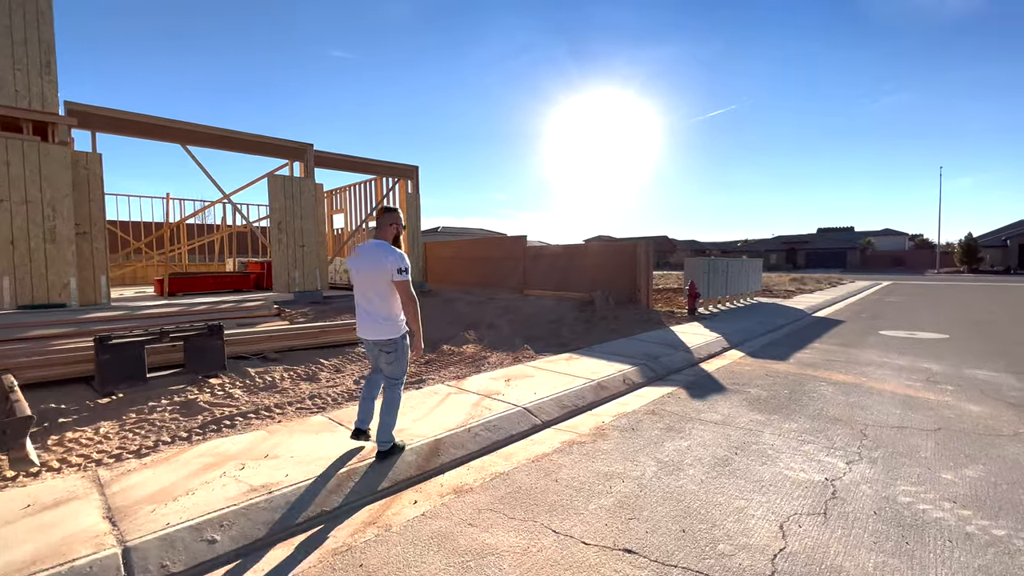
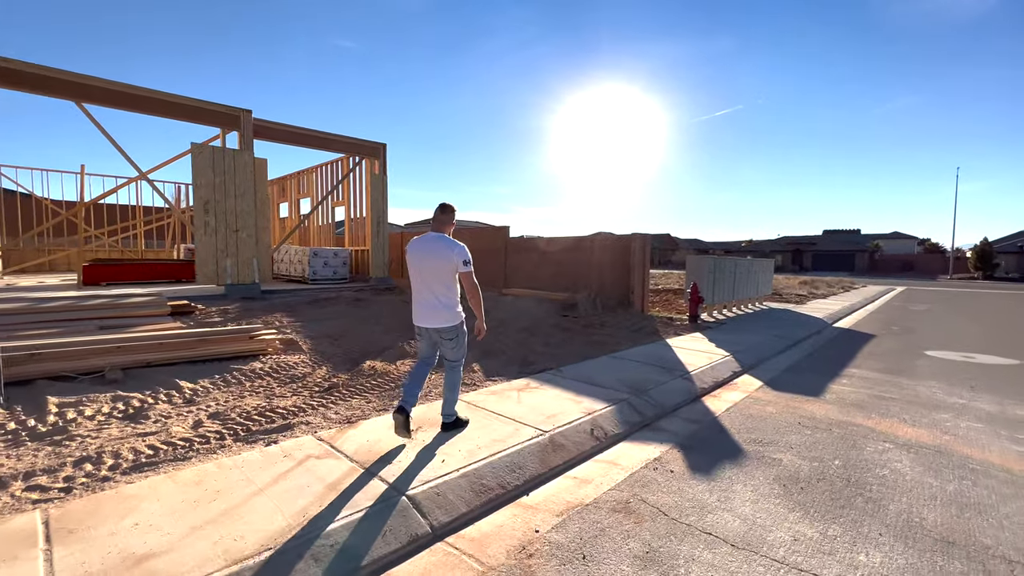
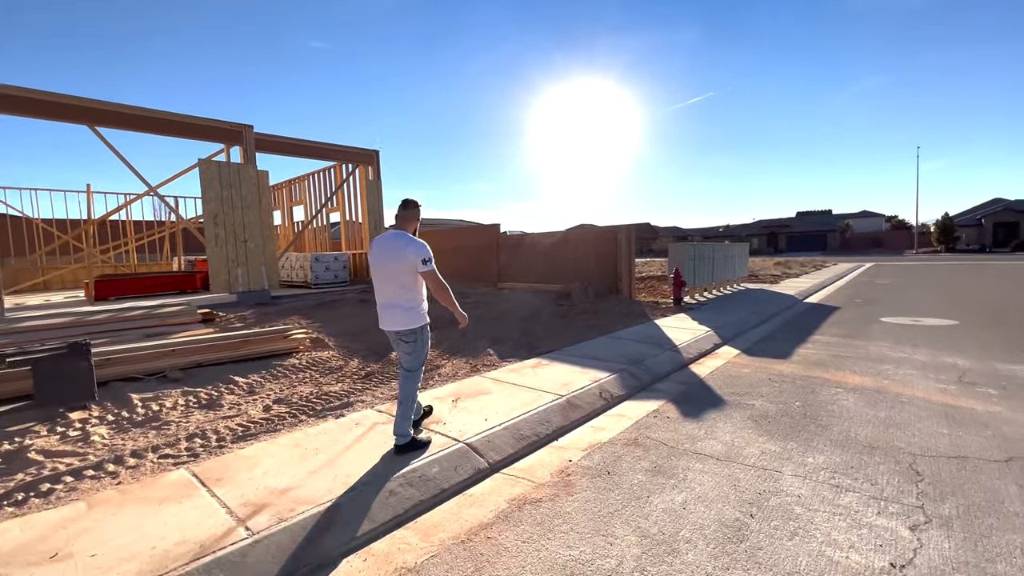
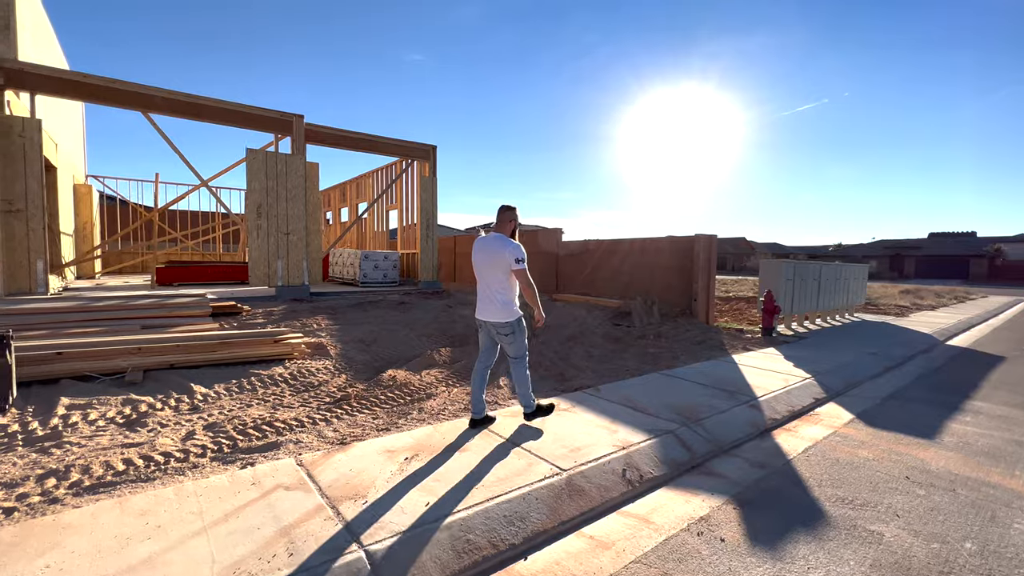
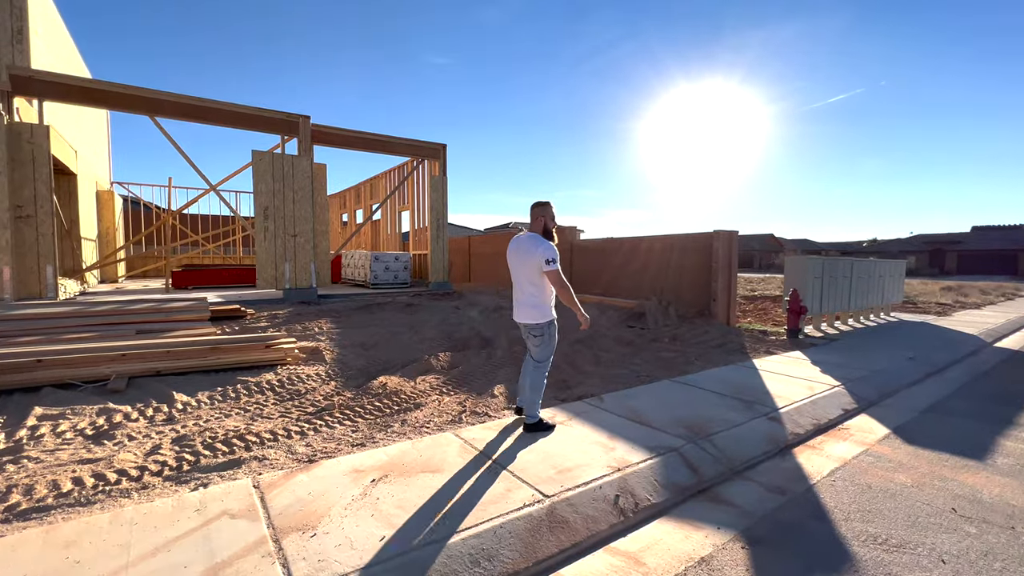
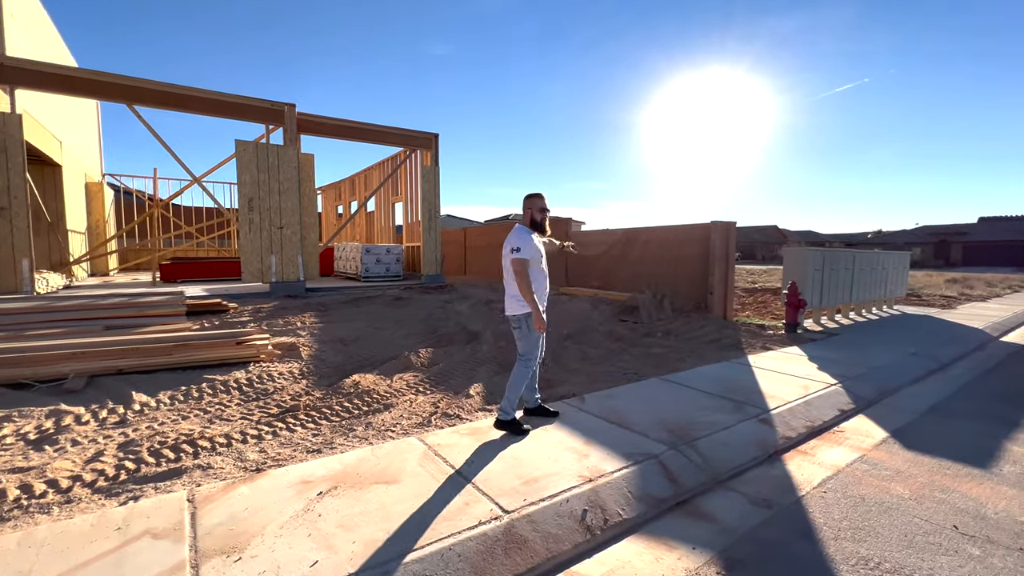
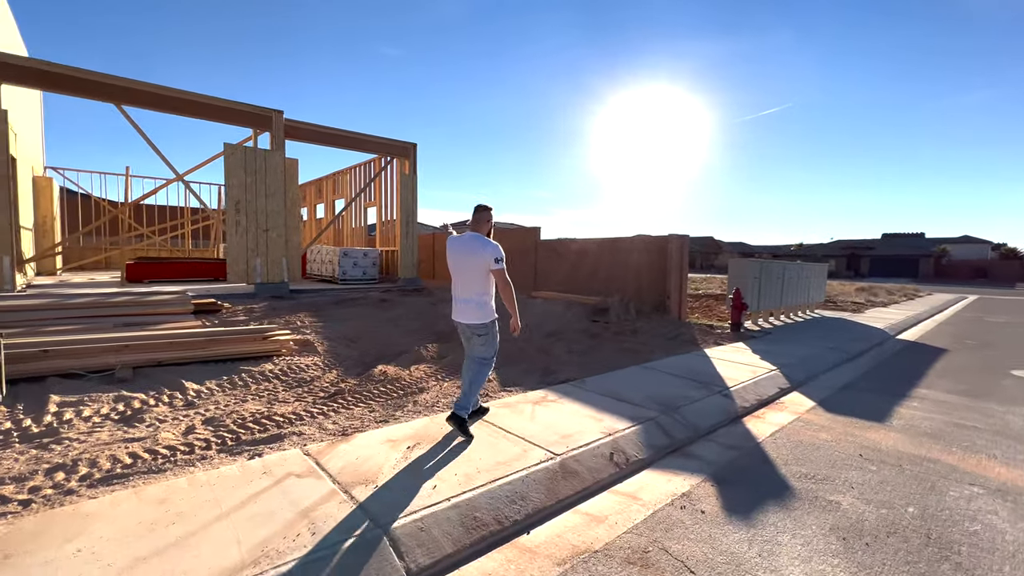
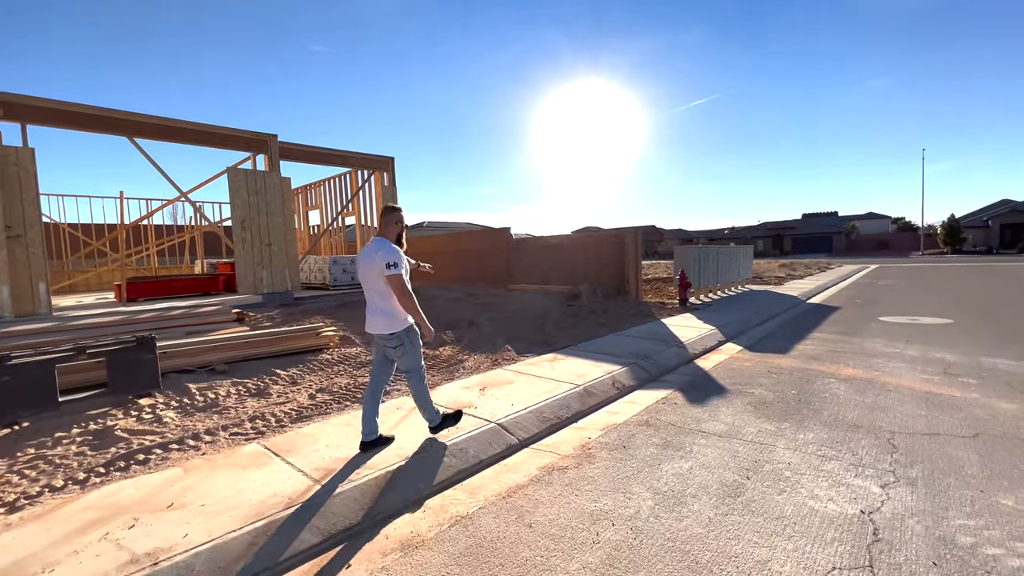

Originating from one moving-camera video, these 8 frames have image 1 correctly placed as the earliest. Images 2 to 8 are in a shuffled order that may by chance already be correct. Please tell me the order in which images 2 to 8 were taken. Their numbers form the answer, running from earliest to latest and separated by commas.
8, 3, 2, 7, 4, 5, 6
